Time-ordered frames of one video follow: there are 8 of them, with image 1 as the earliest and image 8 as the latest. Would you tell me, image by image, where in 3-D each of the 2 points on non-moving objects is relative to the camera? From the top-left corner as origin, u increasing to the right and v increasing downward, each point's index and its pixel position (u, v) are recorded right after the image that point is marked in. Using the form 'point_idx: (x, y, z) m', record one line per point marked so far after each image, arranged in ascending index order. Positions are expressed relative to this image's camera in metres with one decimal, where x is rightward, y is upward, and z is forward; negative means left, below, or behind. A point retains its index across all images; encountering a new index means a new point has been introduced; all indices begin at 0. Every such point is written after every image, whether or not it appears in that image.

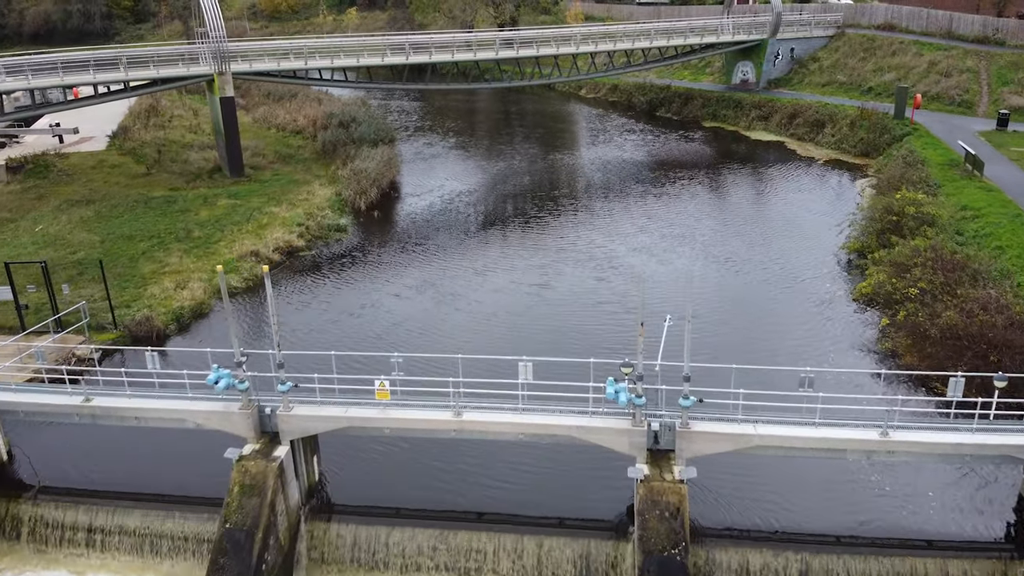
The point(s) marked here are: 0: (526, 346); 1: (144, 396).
0: (+0.3, -1.2, +16.8) m
1: (-5.3, -1.6, +12.2) m
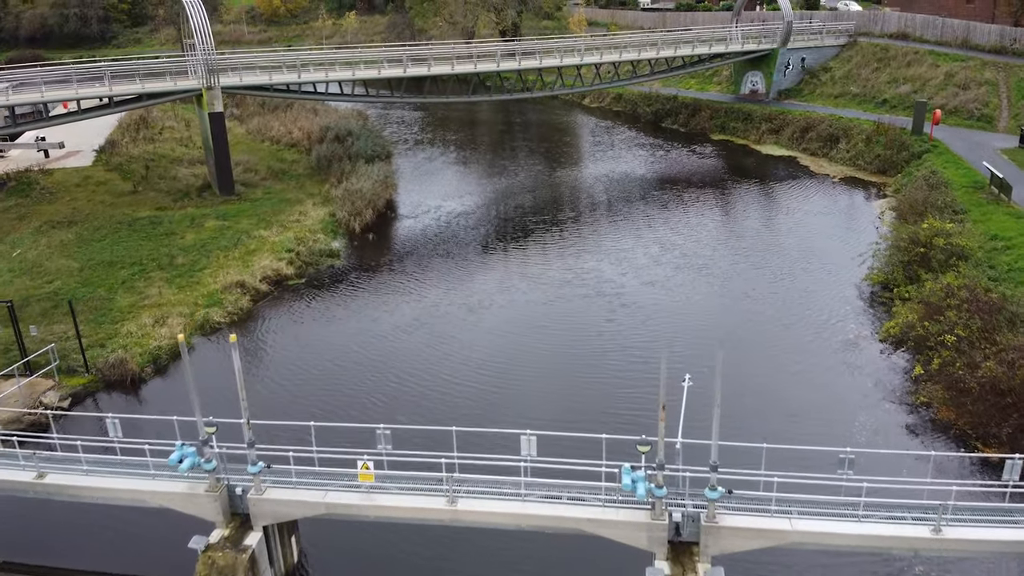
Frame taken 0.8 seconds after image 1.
0: (+0.3, -2.0, +15.6) m
1: (-5.3, -2.4, +11.0) m
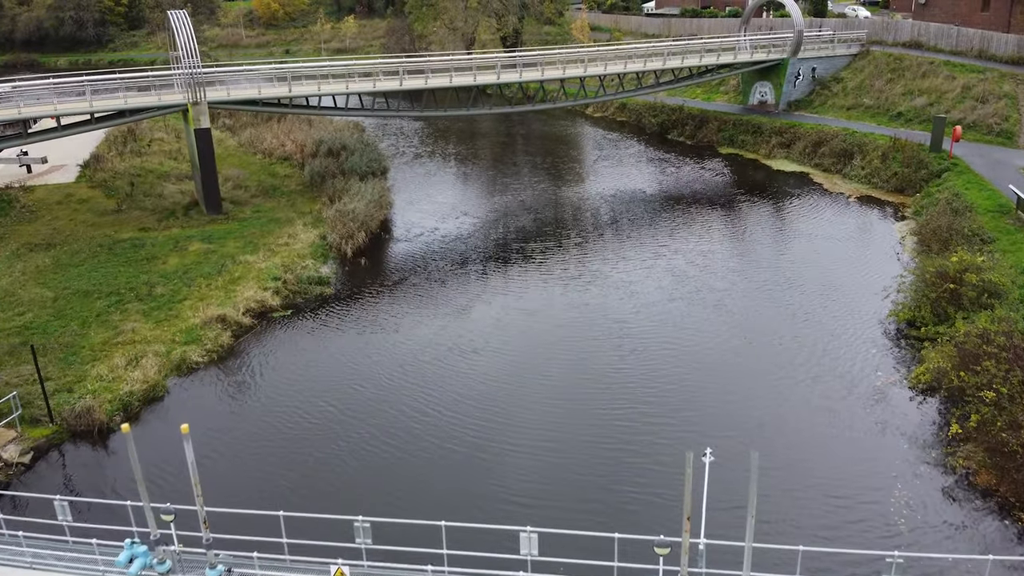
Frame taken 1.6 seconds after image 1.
0: (+0.3, -2.9, +14.3) m
1: (-5.4, -3.2, +9.7) m
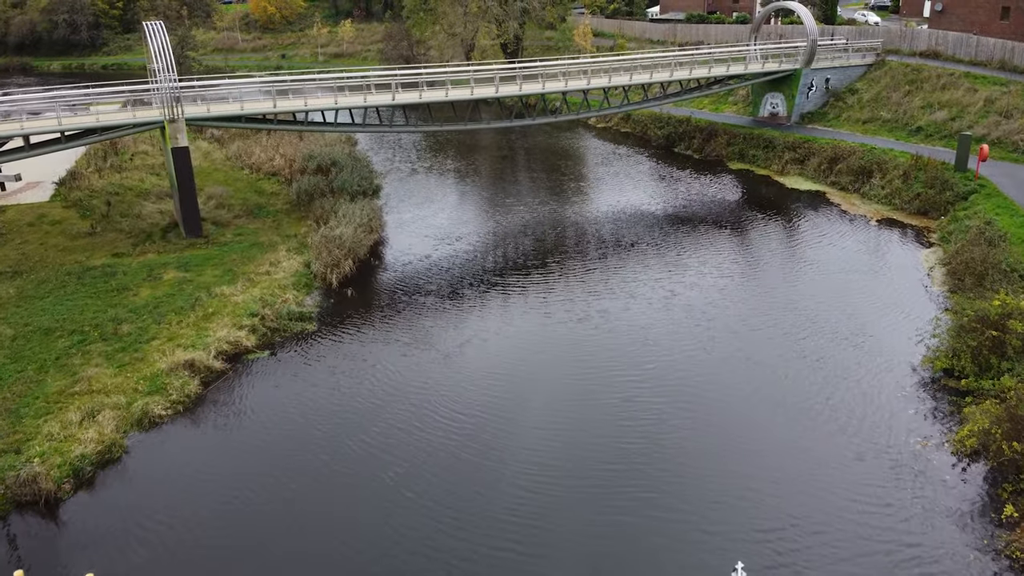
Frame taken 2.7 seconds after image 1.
0: (+0.2, -3.8, +12.6) m
1: (-5.5, -4.1, +8.0) m
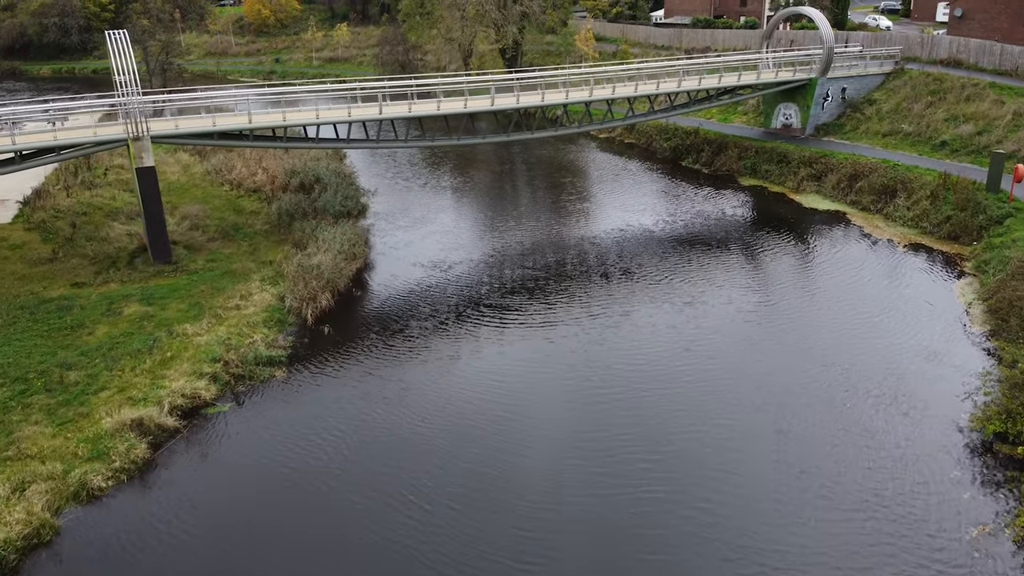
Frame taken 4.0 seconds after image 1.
0: (0.0, -4.6, +10.4) m
1: (-5.6, -4.9, +5.9) m
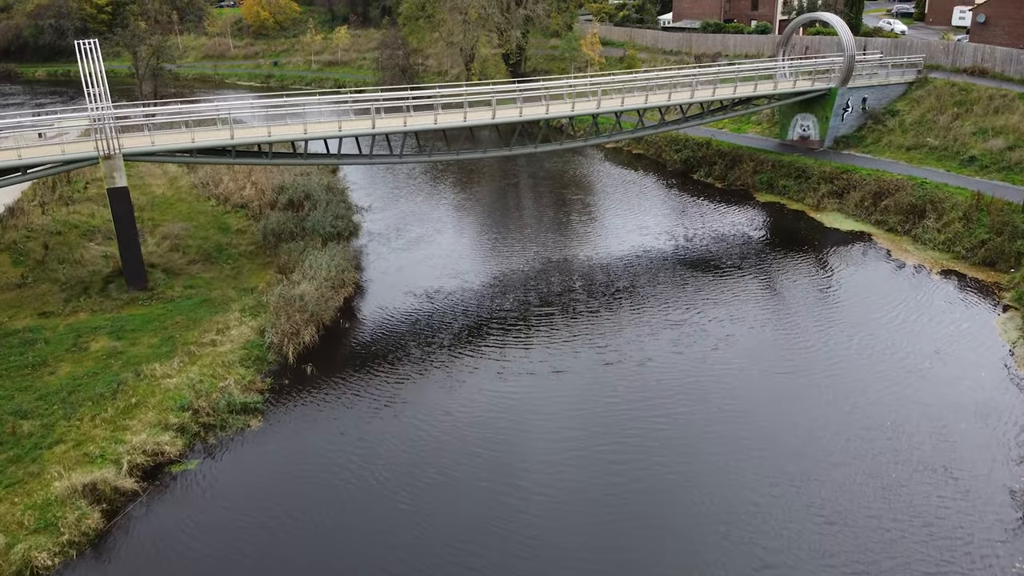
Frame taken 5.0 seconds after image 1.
0: (0.0, -5.4, +8.7) m
1: (-5.7, -5.7, +4.1) m
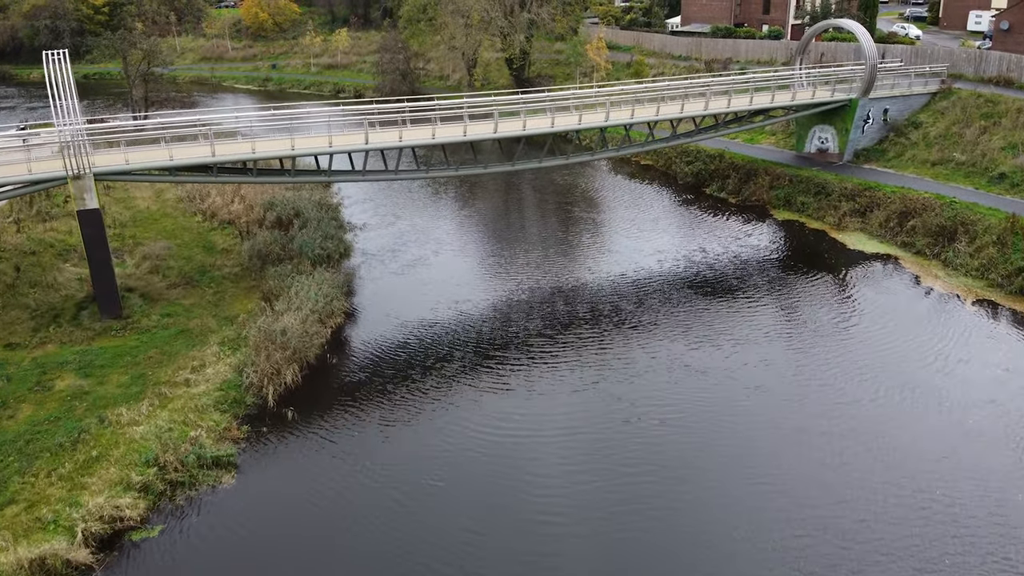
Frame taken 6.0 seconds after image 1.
0: (0.0, -6.2, +7.1) m
1: (-5.7, -6.5, +2.5) m
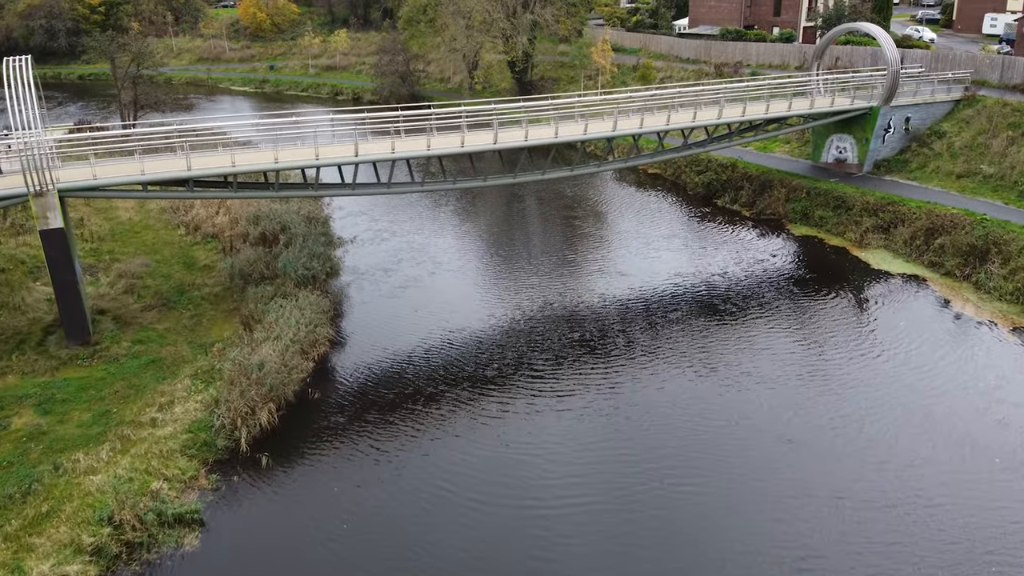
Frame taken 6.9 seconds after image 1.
0: (-0.1, -6.8, +5.5) m
1: (-5.8, -7.1, +1.0) m
